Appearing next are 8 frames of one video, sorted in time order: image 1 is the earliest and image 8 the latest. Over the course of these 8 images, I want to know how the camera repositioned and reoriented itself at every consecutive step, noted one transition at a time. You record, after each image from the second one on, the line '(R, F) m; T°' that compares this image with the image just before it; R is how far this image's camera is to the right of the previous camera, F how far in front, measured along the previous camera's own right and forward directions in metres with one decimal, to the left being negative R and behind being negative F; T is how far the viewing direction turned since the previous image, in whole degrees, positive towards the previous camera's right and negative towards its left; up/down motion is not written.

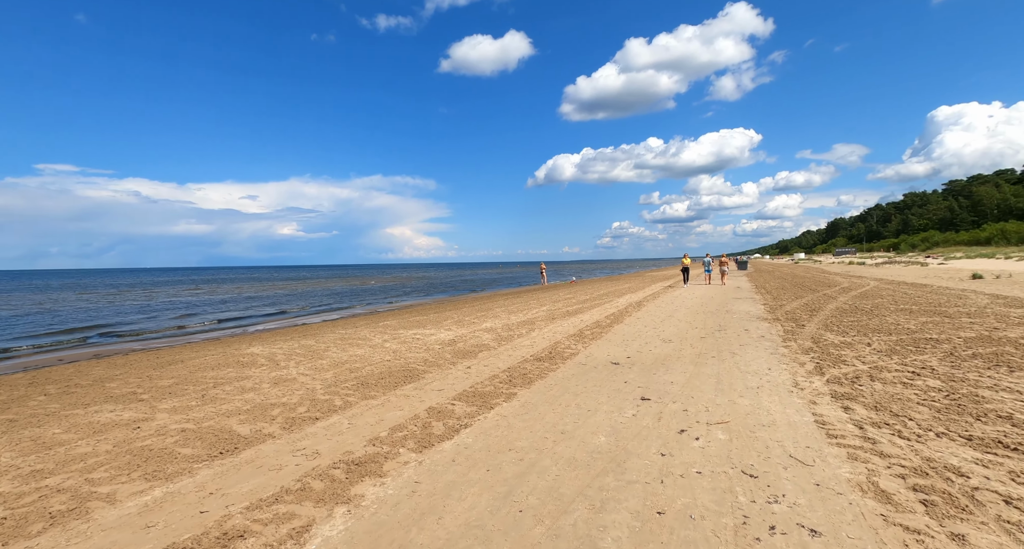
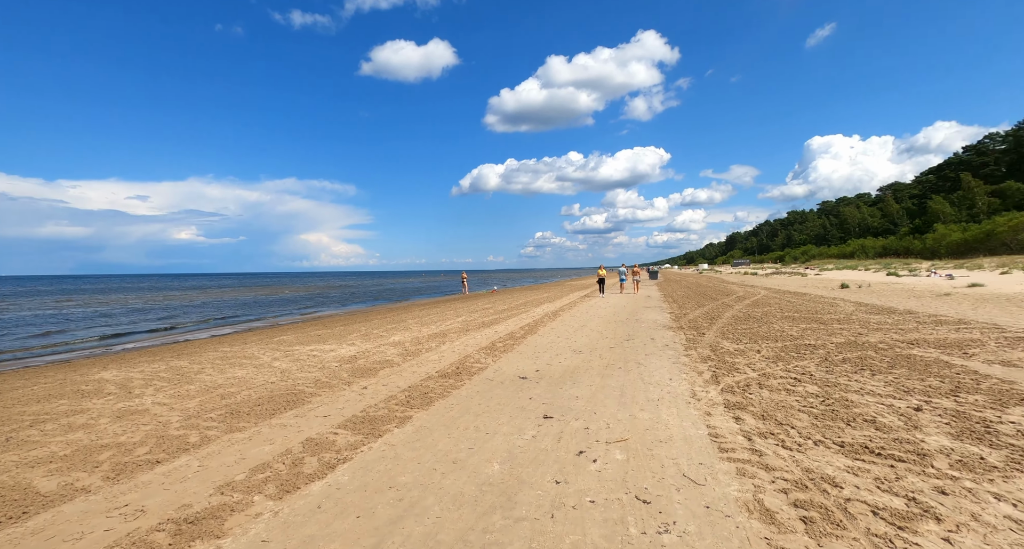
(+0.5, +0.5) m; +10°
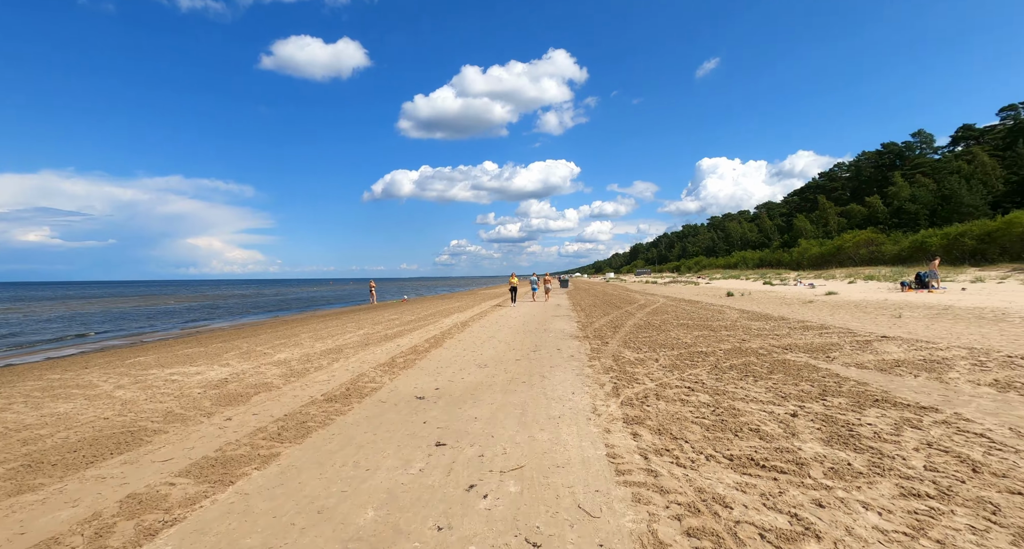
(+0.4, +0.5) m; +11°
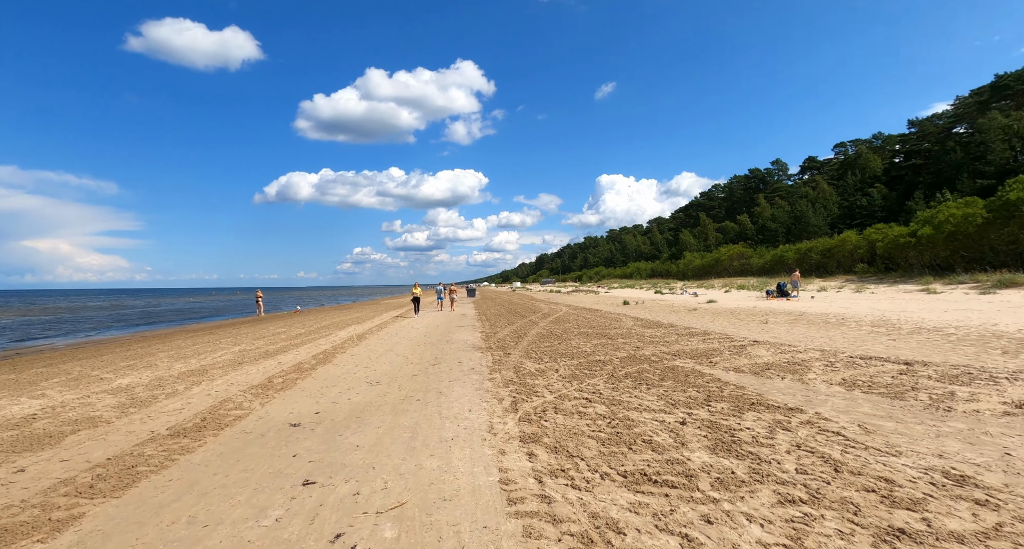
(+0.3, +0.4) m; +12°
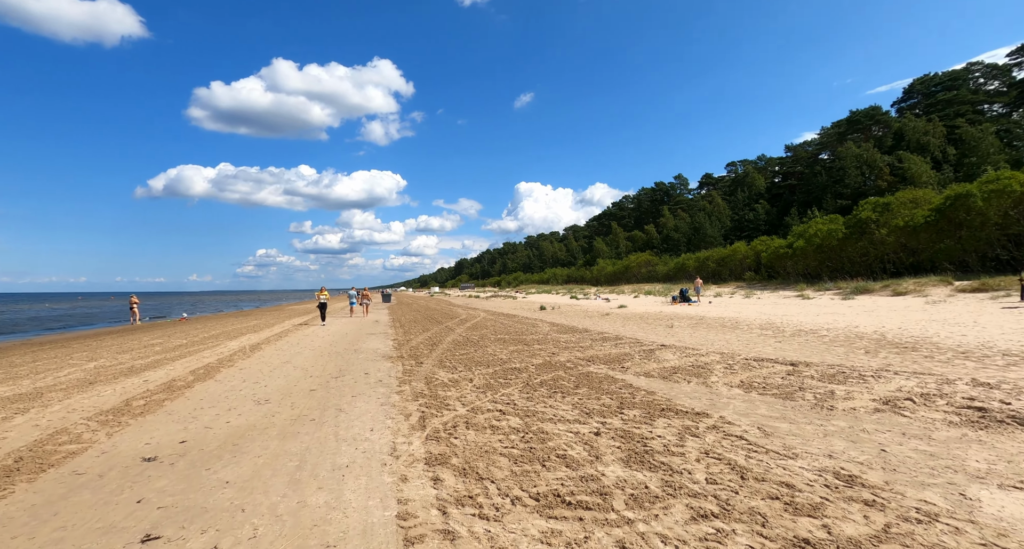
(+0.2, +0.4) m; +10°
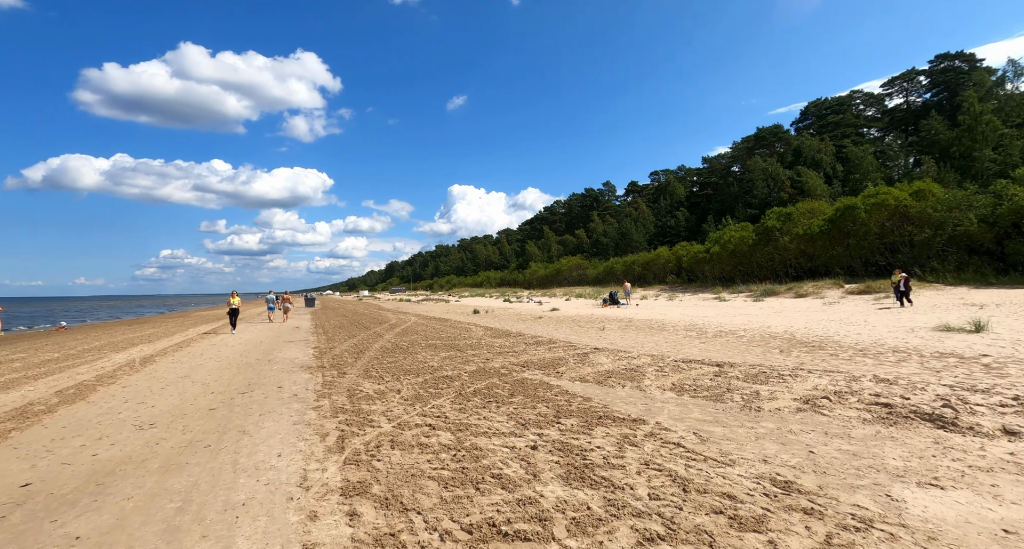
(0.0, +0.4) m; +9°
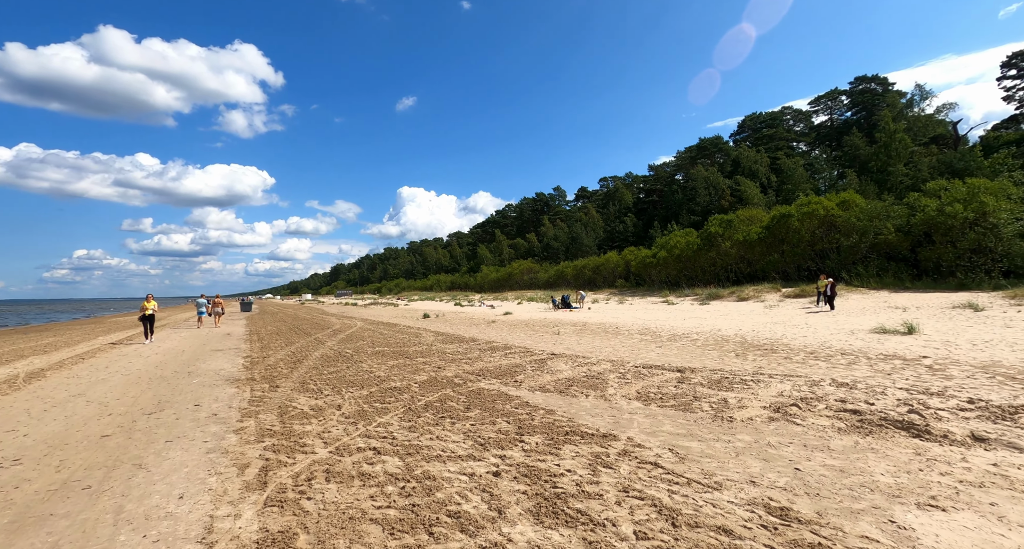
(-0.1, +0.7) m; +6°
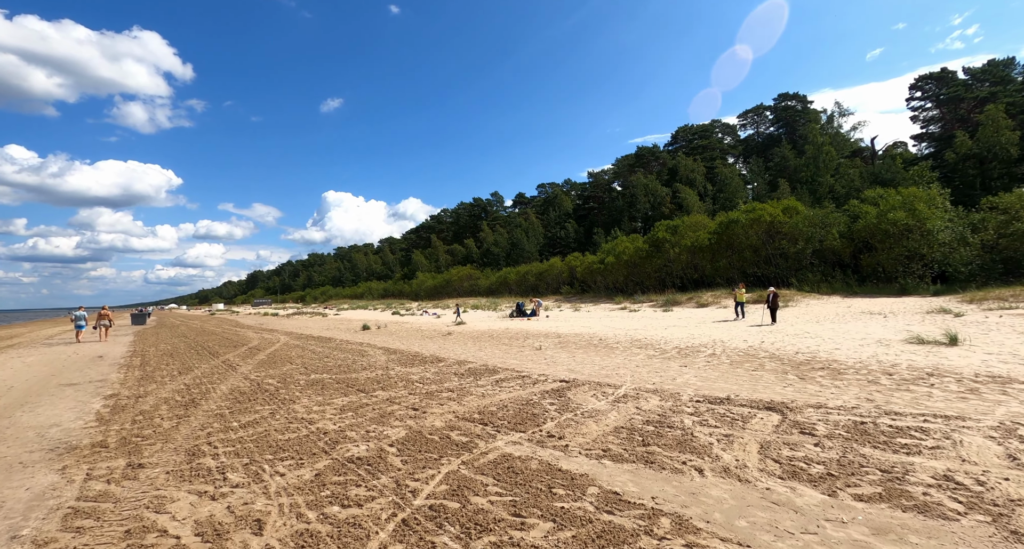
(-1.4, +3.4) m; +9°
